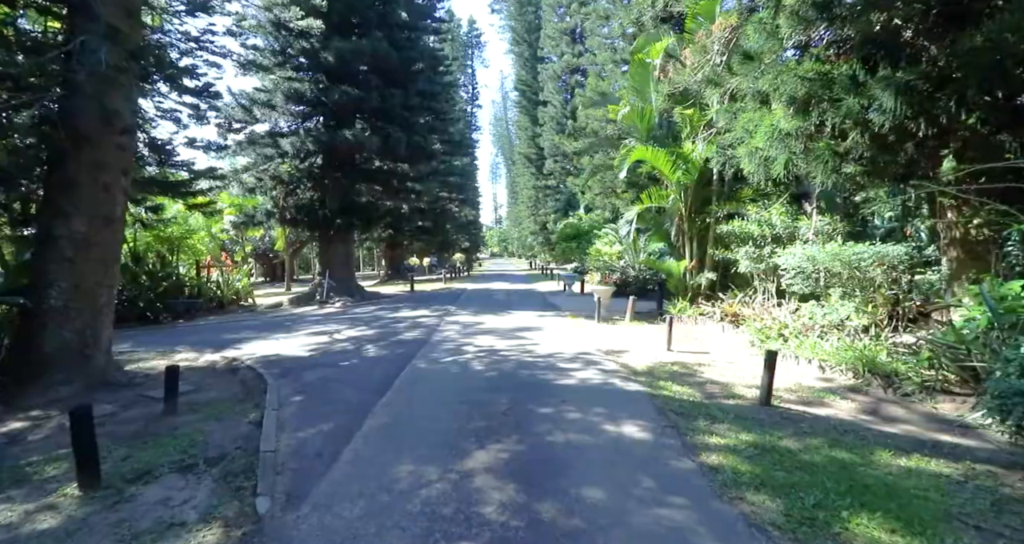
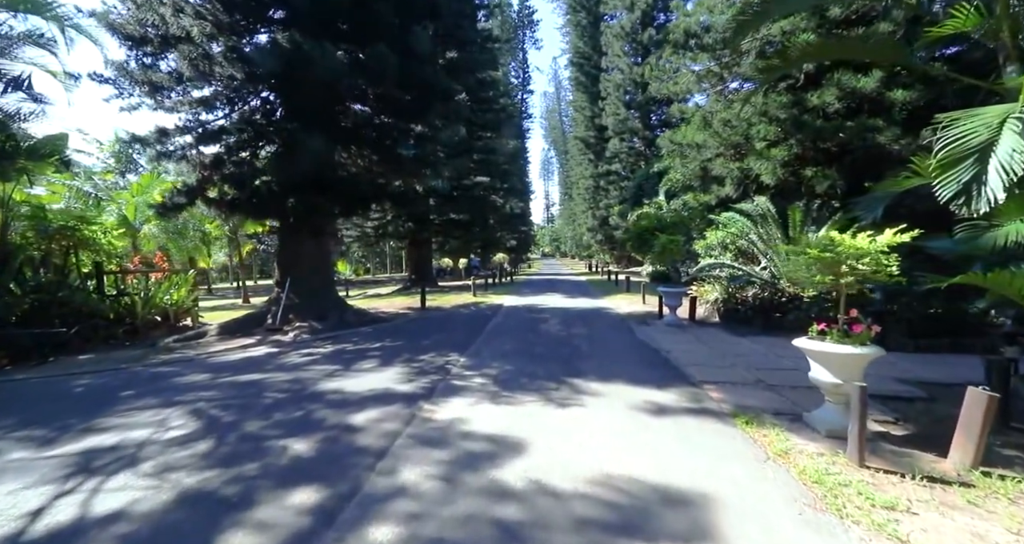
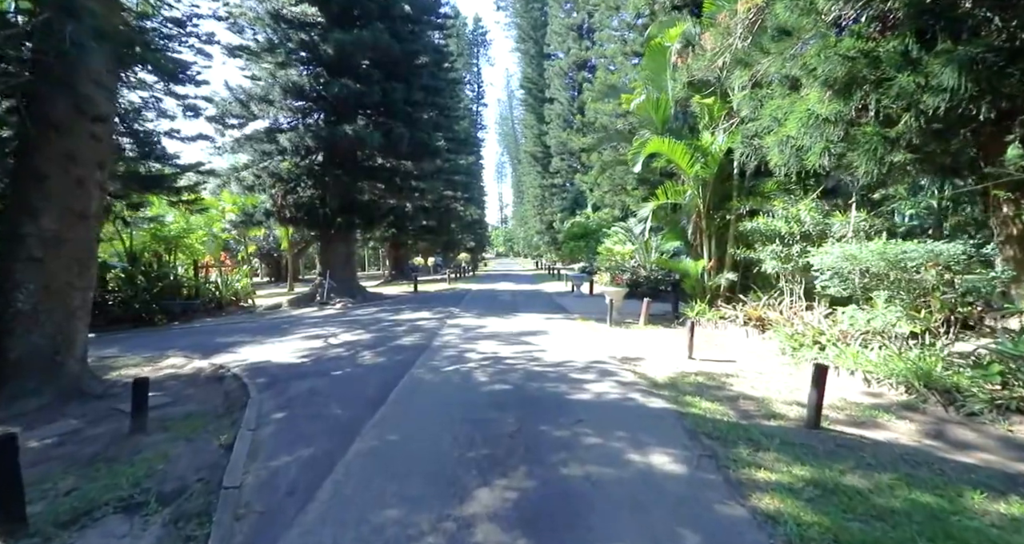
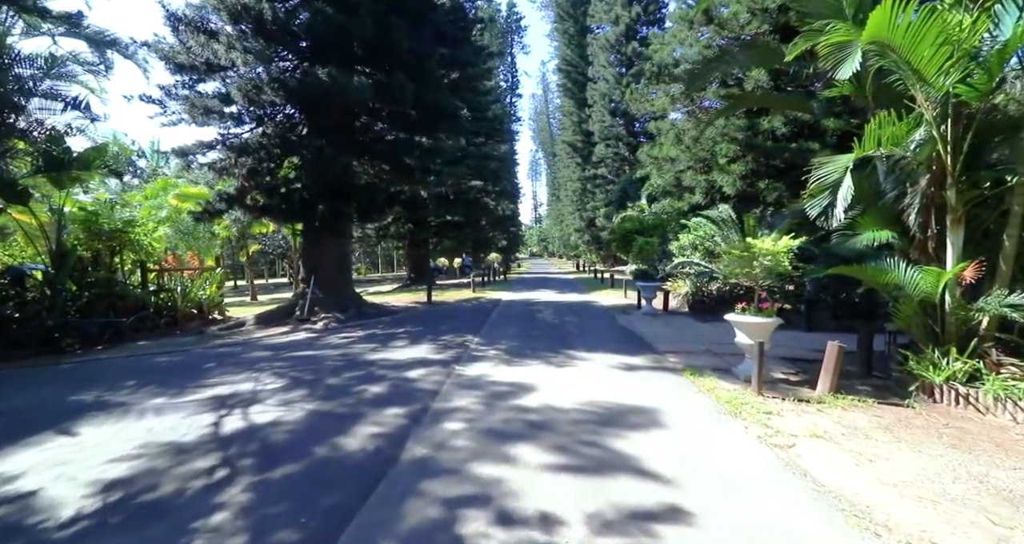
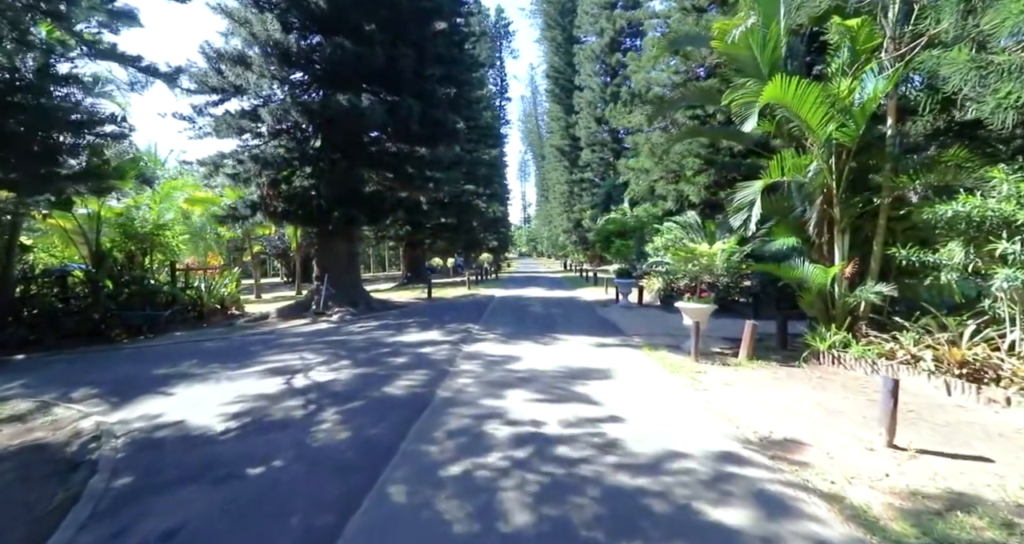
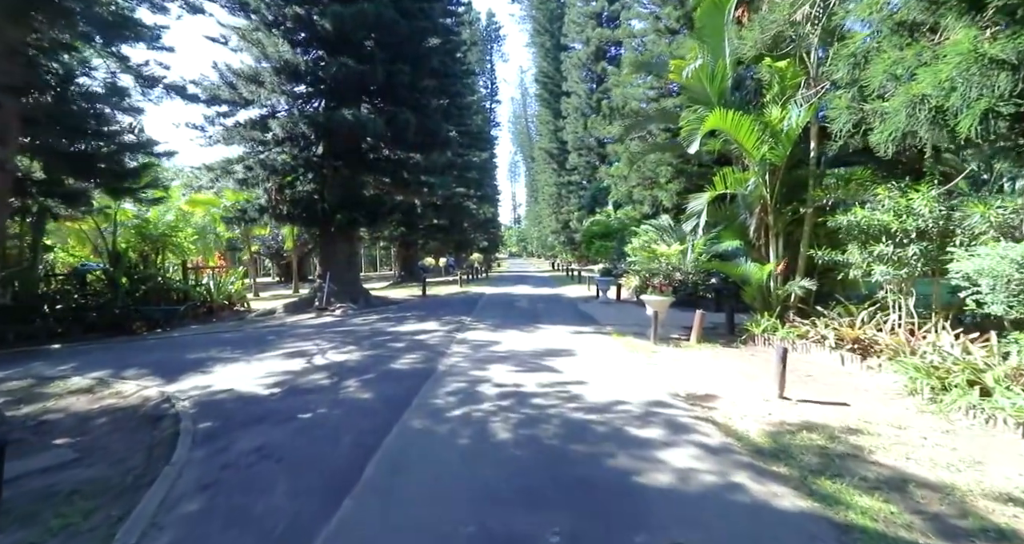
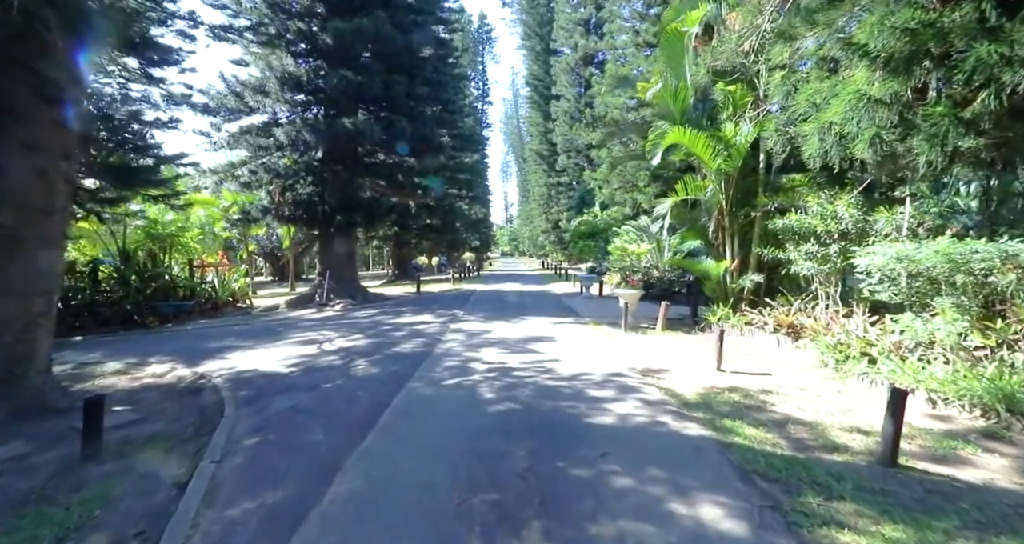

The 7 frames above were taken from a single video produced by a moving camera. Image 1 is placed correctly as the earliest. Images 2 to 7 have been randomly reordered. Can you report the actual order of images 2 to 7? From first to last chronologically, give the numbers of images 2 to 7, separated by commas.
3, 7, 6, 5, 4, 2
